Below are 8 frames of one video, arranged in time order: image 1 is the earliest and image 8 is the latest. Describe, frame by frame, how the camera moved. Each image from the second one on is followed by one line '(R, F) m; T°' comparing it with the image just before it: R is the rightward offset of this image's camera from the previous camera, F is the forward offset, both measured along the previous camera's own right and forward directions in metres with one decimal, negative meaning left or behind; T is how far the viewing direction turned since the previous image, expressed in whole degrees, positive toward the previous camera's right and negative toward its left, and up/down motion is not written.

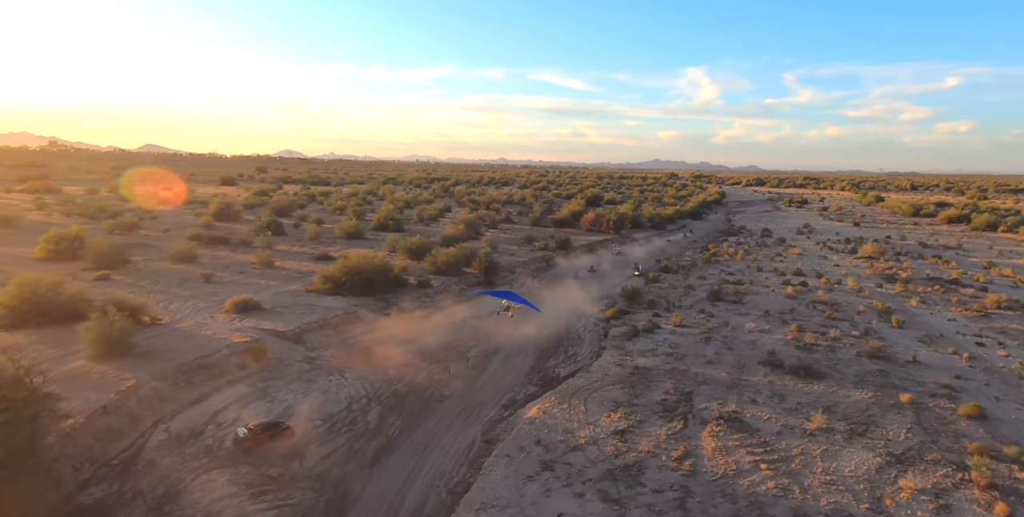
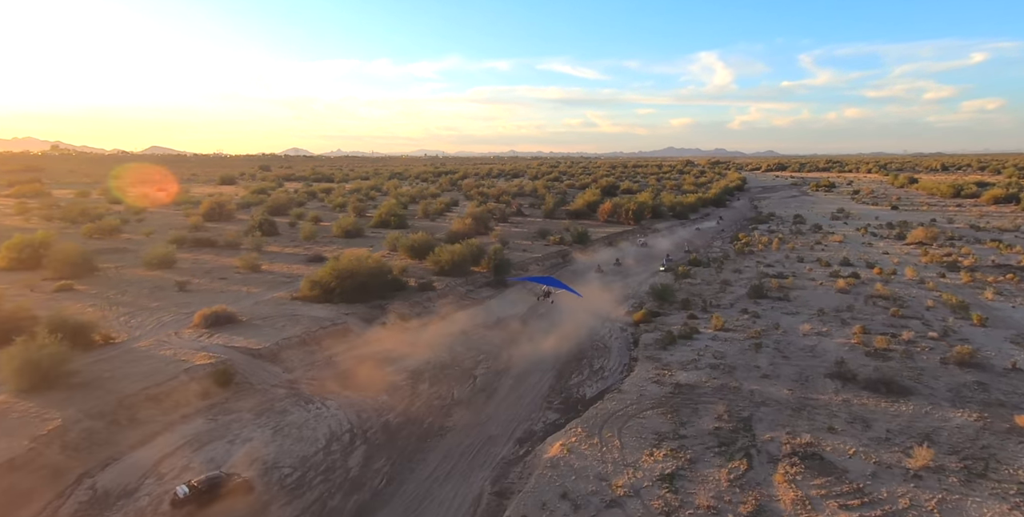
(0.0, +3.4) m; -1°
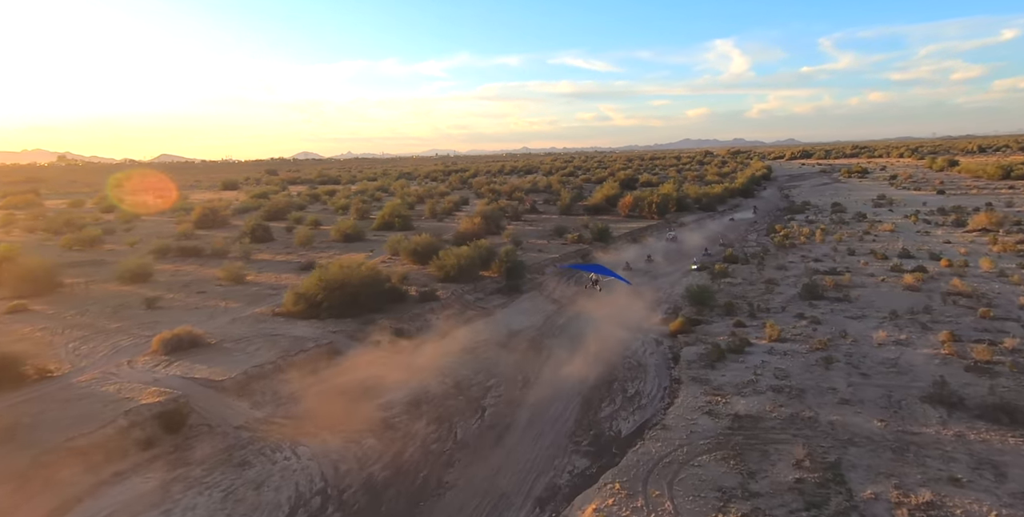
(+0.1, +3.2) m; -2°
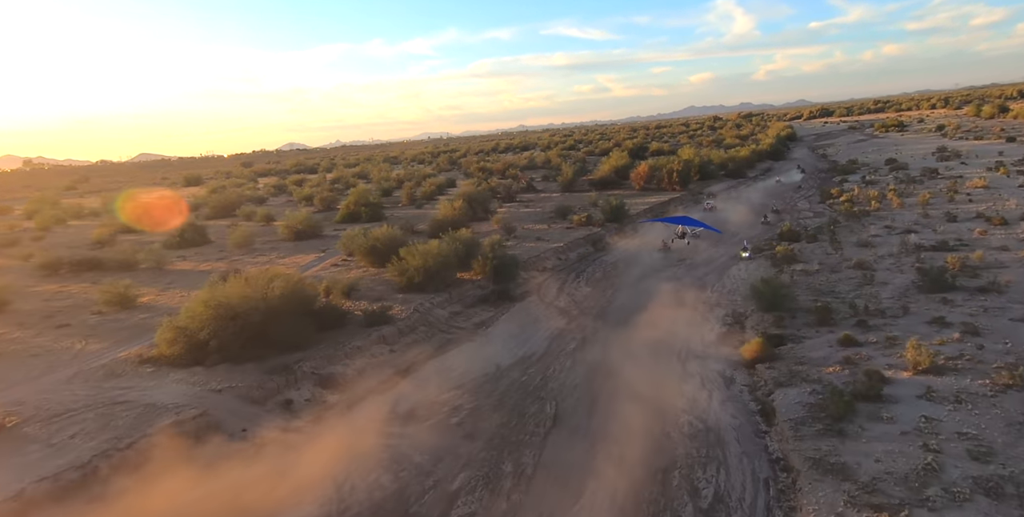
(+0.6, +6.9) m; 0°
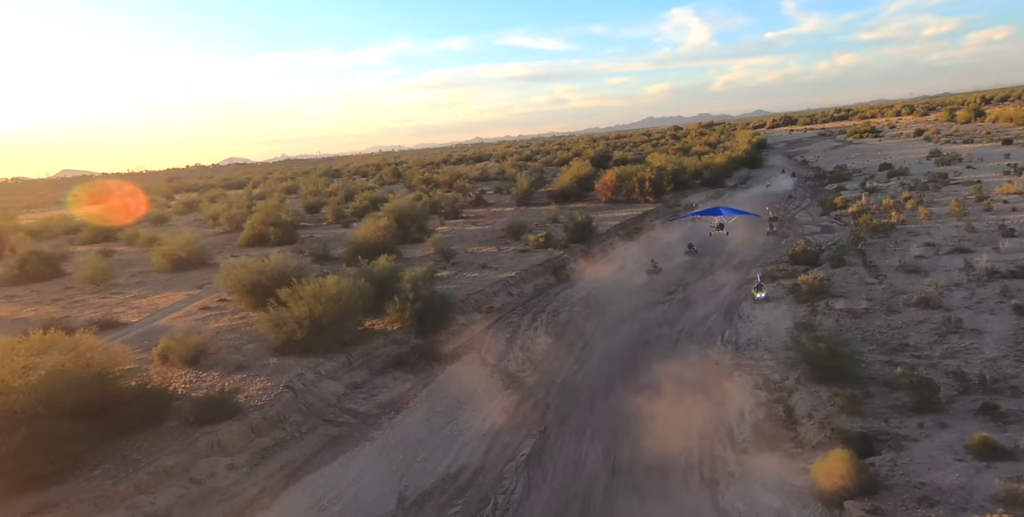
(+0.8, +5.5) m; +4°
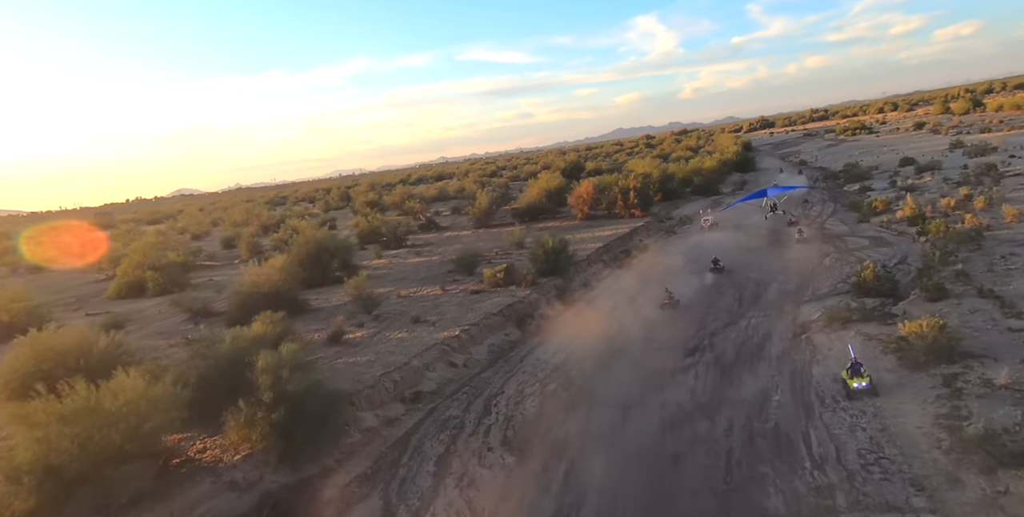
(+0.7, +5.6) m; +3°
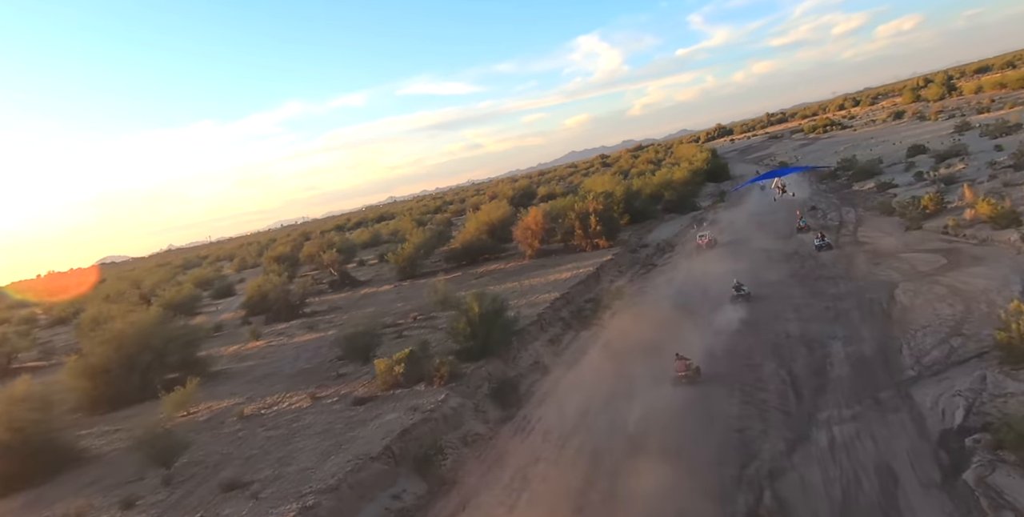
(+1.2, +5.6) m; +4°
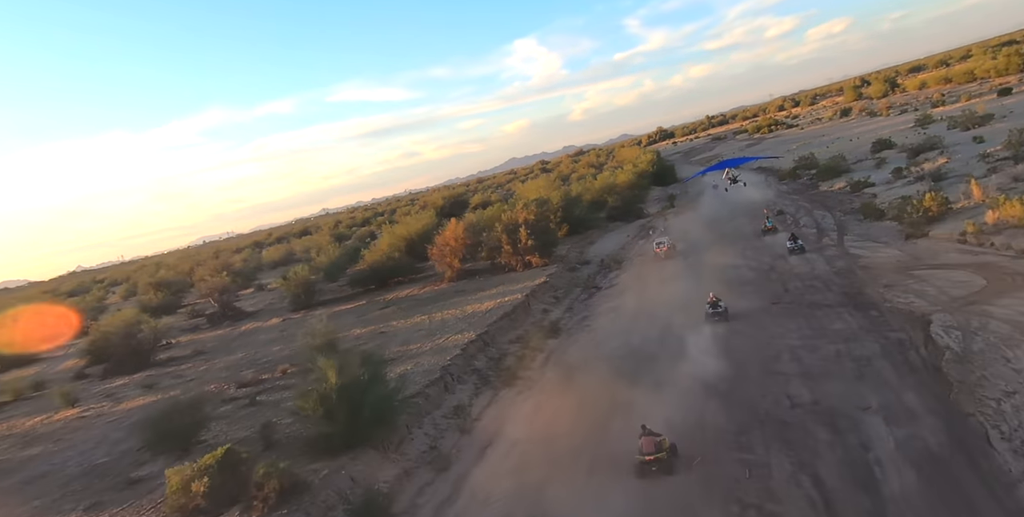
(+0.9, +3.4) m; +5°
